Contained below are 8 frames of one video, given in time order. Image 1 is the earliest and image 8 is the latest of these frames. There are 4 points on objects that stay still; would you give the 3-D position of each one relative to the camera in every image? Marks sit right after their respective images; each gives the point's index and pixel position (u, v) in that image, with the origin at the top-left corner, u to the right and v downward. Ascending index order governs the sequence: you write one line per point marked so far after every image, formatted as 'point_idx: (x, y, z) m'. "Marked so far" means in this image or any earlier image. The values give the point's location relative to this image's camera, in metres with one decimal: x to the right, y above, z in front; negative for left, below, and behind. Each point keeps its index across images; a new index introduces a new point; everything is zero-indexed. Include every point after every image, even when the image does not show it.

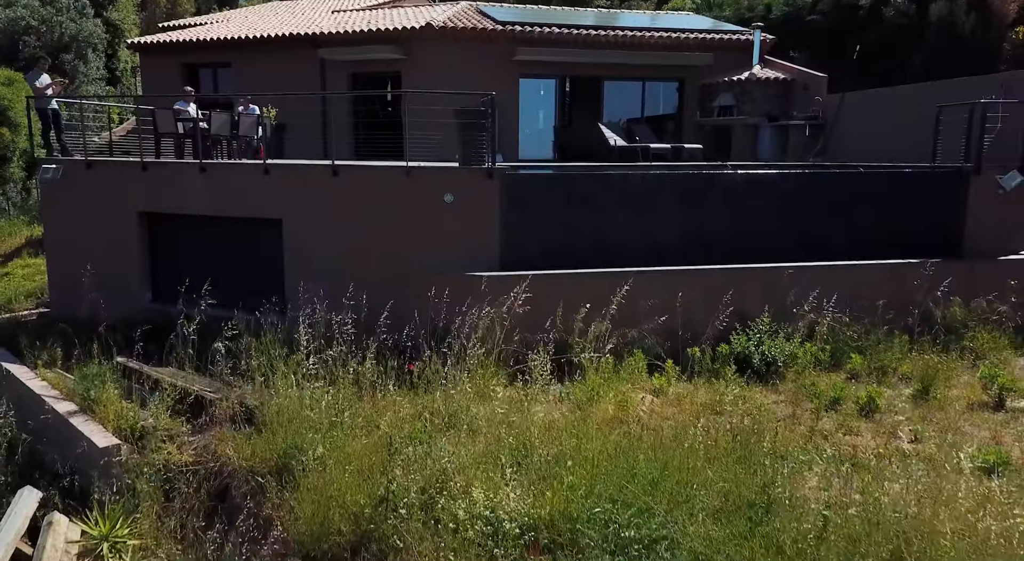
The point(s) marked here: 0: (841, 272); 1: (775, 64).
0: (+4.5, +0.1, +10.6) m
1: (+6.3, +5.2, +18.7) m
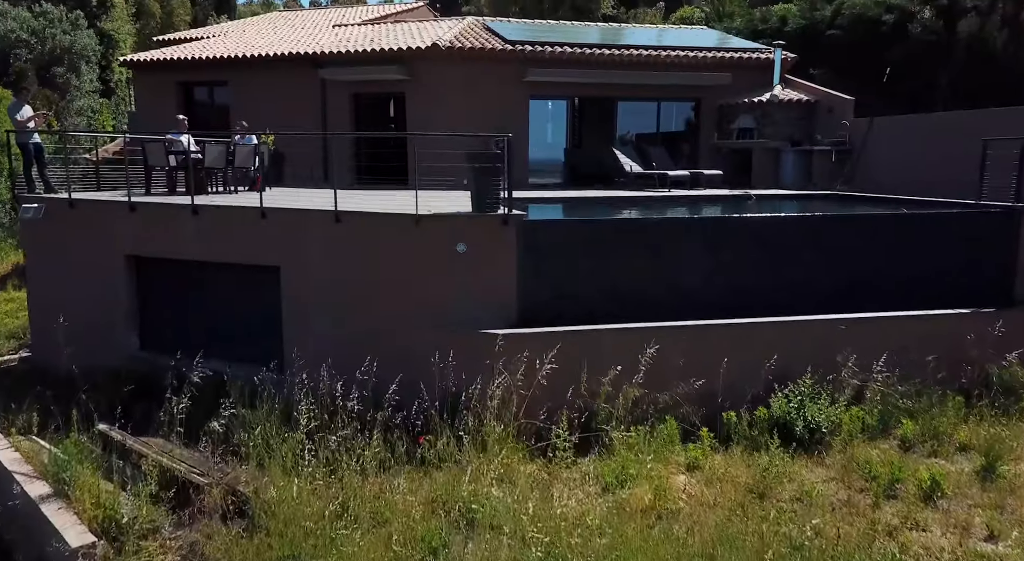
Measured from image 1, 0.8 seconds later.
0: (+4.8, -0.6, +9.8) m
1: (+6.5, +4.5, +17.9) m
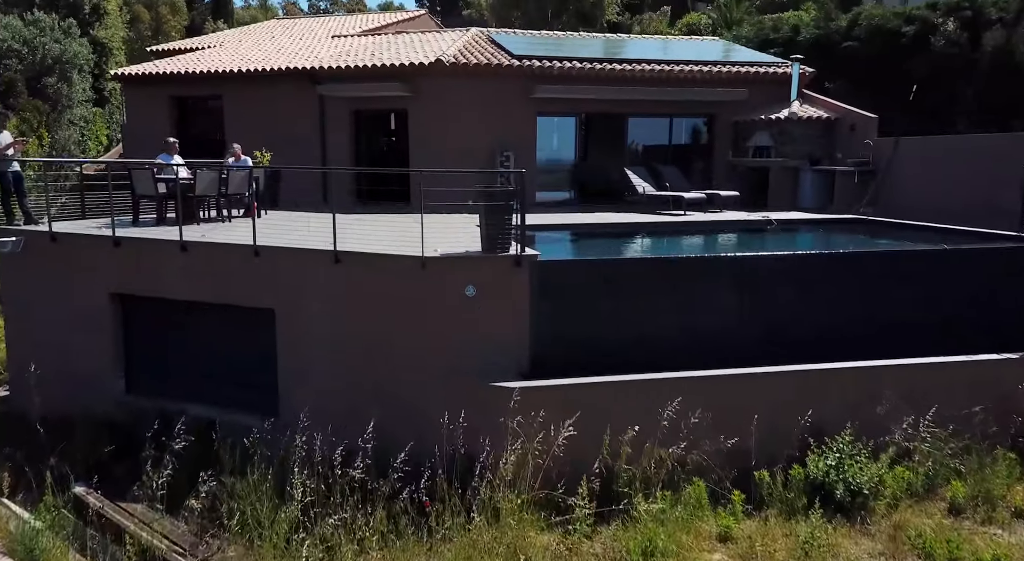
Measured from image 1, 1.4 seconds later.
0: (+4.9, -1.1, +9.1) m
1: (+6.7, +4.0, +17.2) m
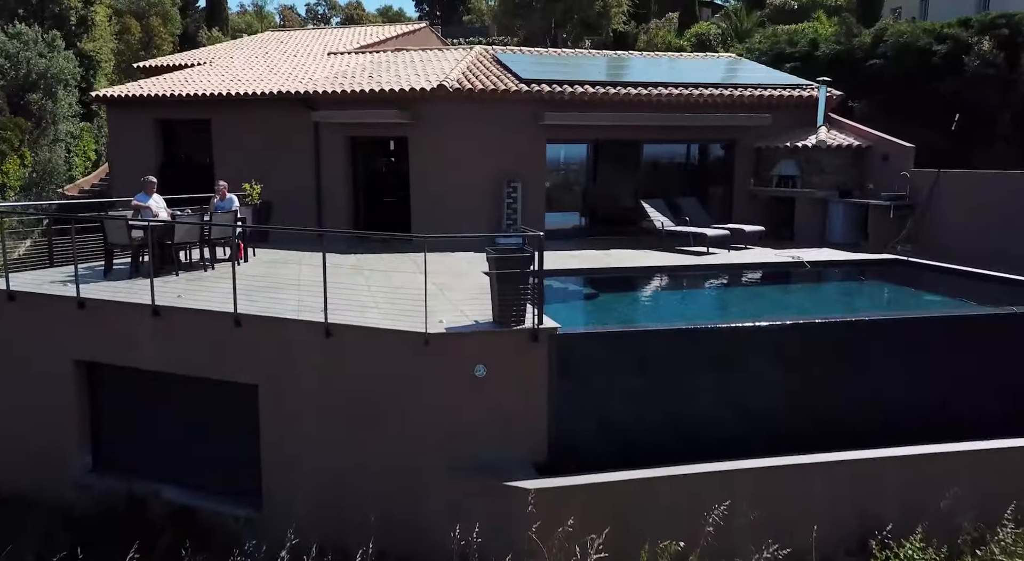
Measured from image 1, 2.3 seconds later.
0: (+5.1, -1.9, +7.9) m
1: (+6.8, +3.2, +16.1) m
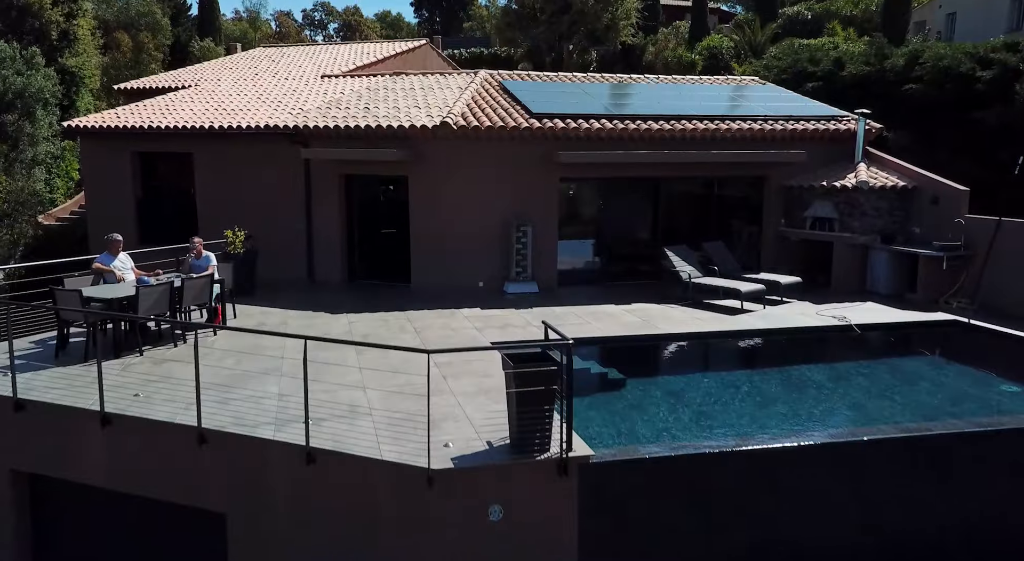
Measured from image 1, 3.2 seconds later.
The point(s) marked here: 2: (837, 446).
0: (+5.3, -2.9, +6.5) m
1: (+7.0, +2.3, +14.6) m
2: (+2.9, -1.5, +6.8) m
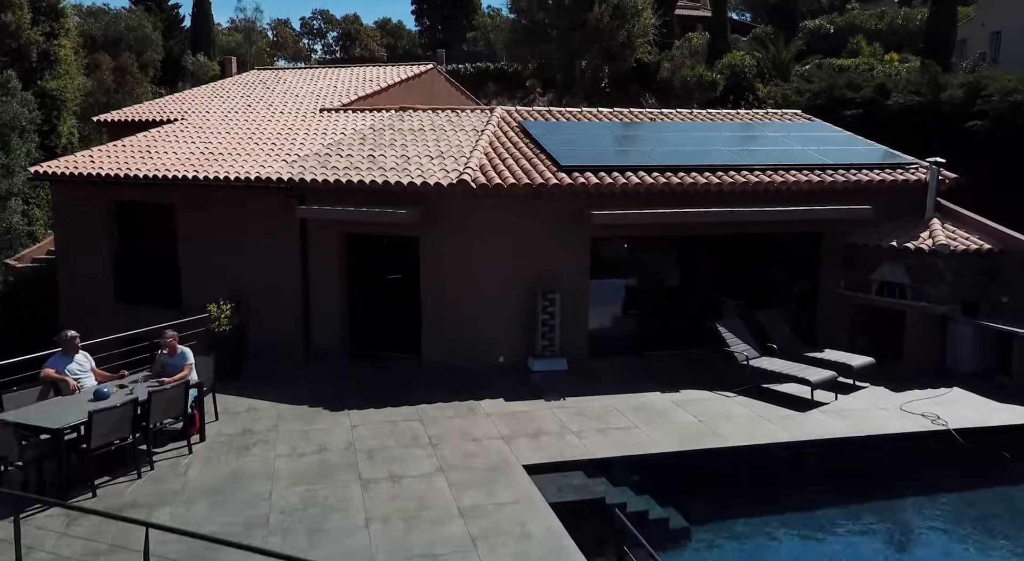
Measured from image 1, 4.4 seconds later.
0: (+5.7, -4.0, +4.7) m
1: (+7.4, +1.1, +12.8) m
2: (+3.3, -2.7, +5.0) m
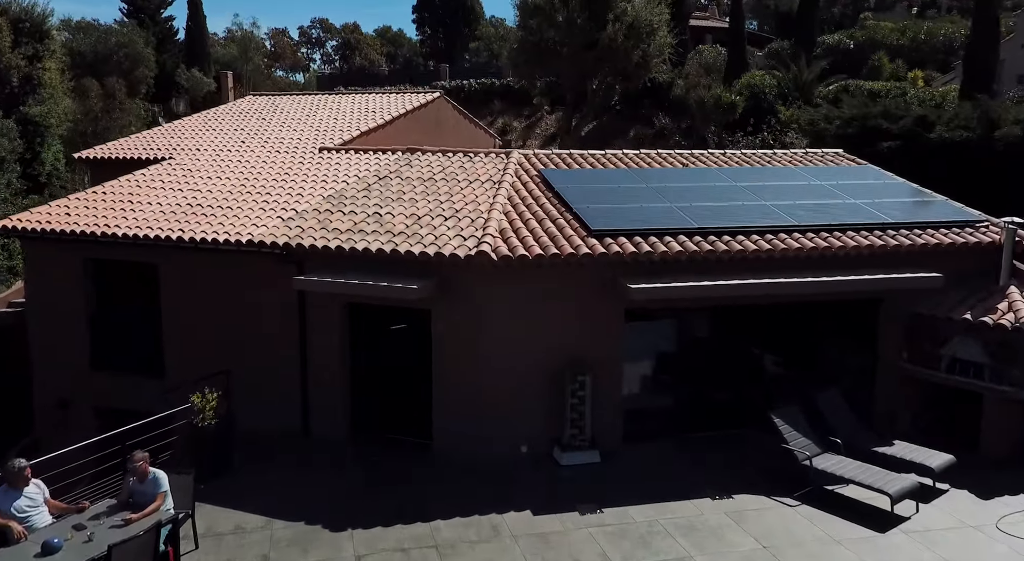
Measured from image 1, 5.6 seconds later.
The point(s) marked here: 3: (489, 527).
0: (+6.0, -5.1, +3.2) m
1: (+7.7, -0.1, +11.4) m
2: (+3.7, -3.8, +3.5) m
3: (-0.3, -2.8, +9.0) m
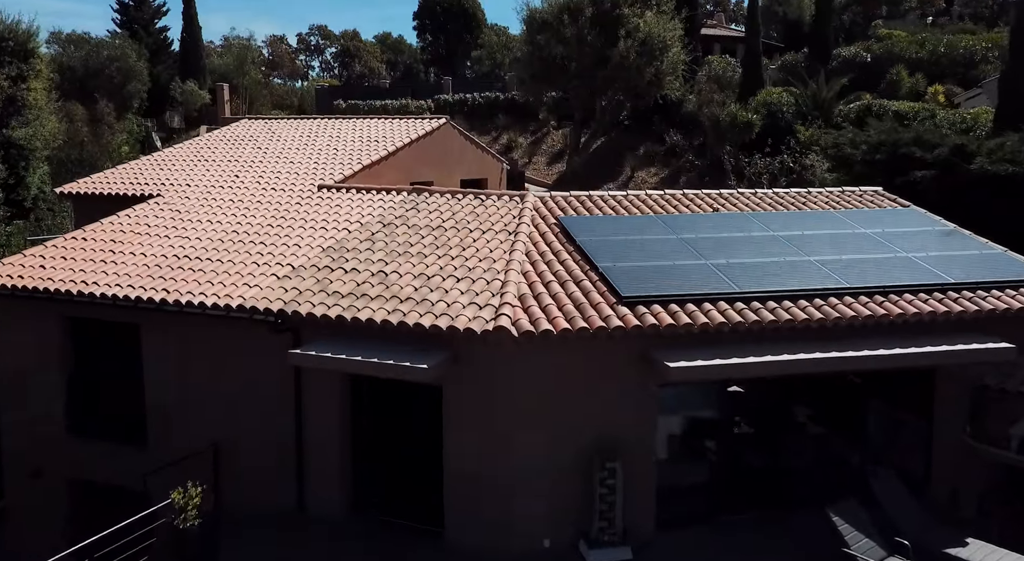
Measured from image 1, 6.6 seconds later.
0: (+6.3, -6.1, +2.0) m
1: (+8.0, -1.0, +10.2) m
2: (+4.0, -4.7, +2.3) m
3: (0.0, -3.8, +7.8) m
